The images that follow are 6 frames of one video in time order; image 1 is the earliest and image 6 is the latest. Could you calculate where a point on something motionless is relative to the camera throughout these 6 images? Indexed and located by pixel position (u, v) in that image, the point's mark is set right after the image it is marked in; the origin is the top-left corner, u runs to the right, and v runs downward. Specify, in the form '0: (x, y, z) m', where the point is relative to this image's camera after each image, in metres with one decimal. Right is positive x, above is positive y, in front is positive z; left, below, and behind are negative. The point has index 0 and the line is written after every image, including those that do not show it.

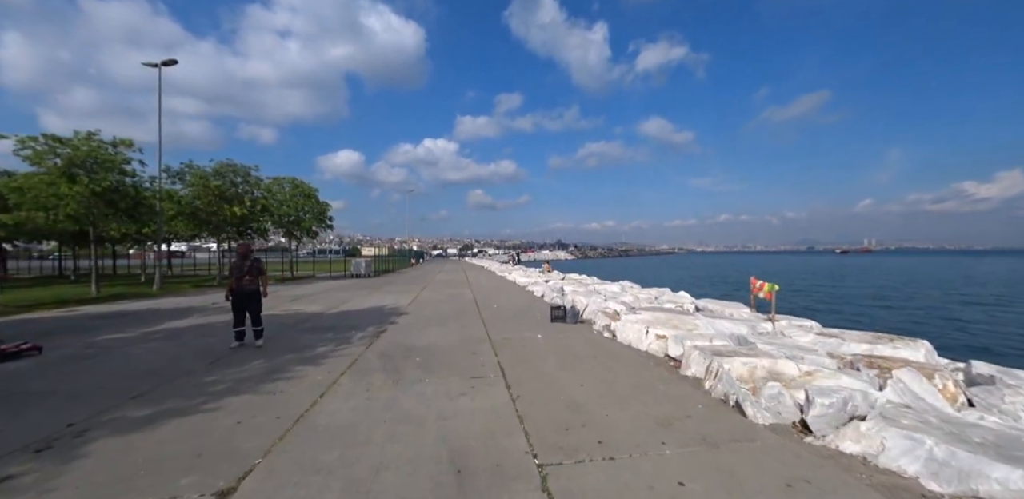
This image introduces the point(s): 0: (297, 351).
0: (-4.1, -1.9, +7.8) m
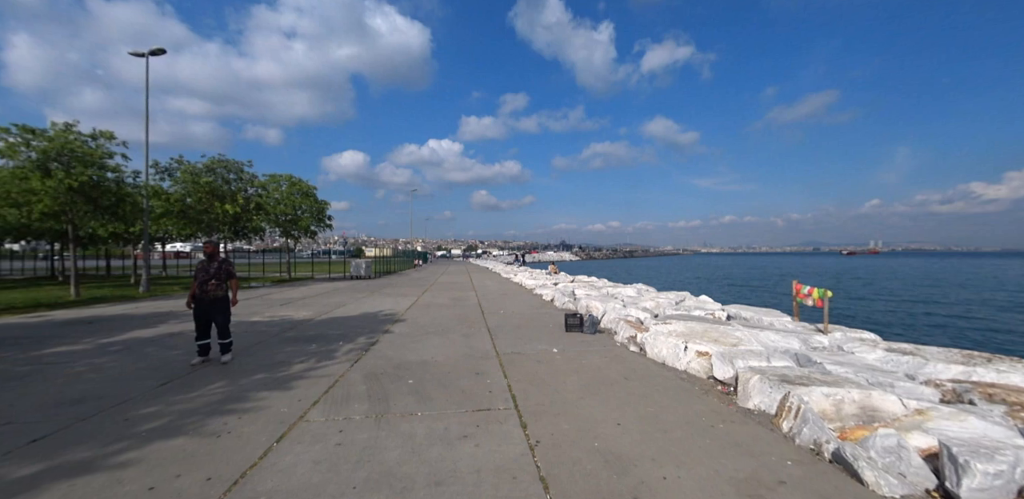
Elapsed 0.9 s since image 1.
0: (-3.9, -1.9, +6.6) m
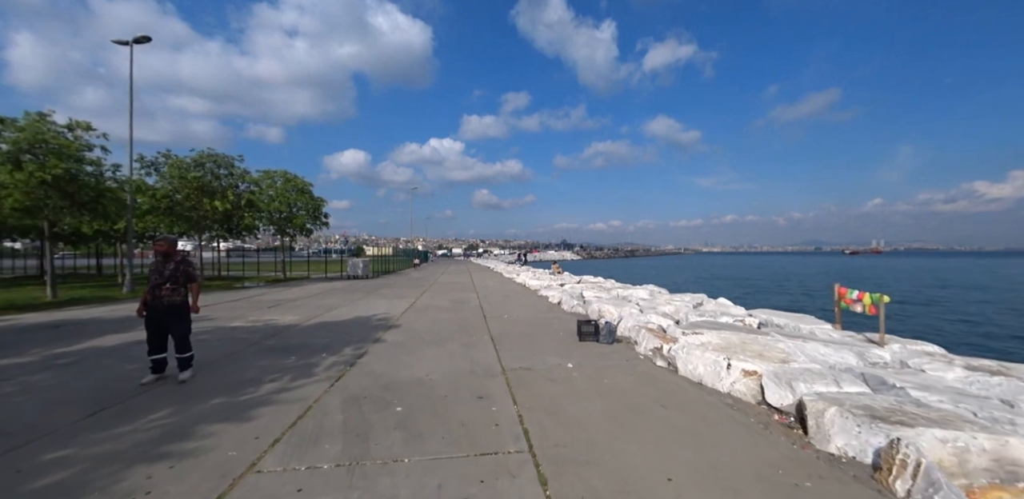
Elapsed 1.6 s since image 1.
0: (-3.7, -1.9, +5.5) m
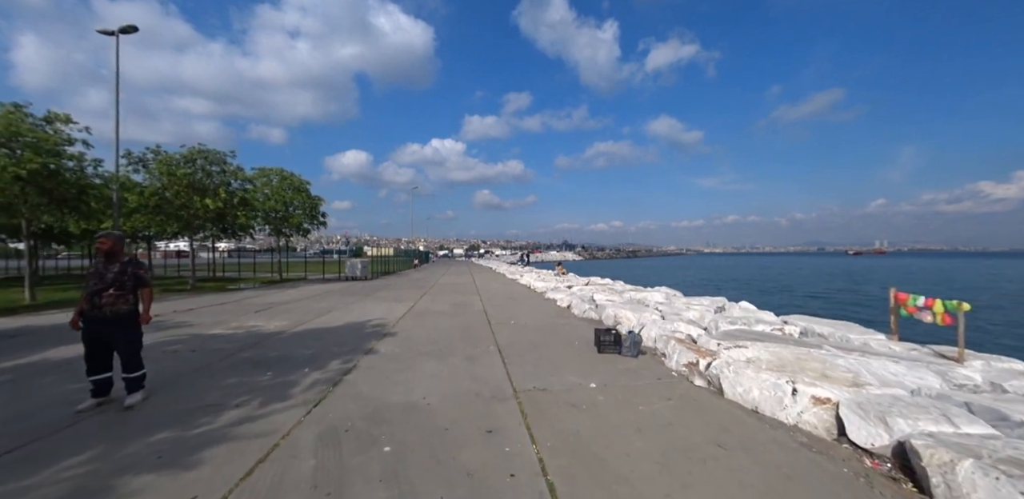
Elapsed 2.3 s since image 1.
0: (-3.6, -1.9, +4.5) m
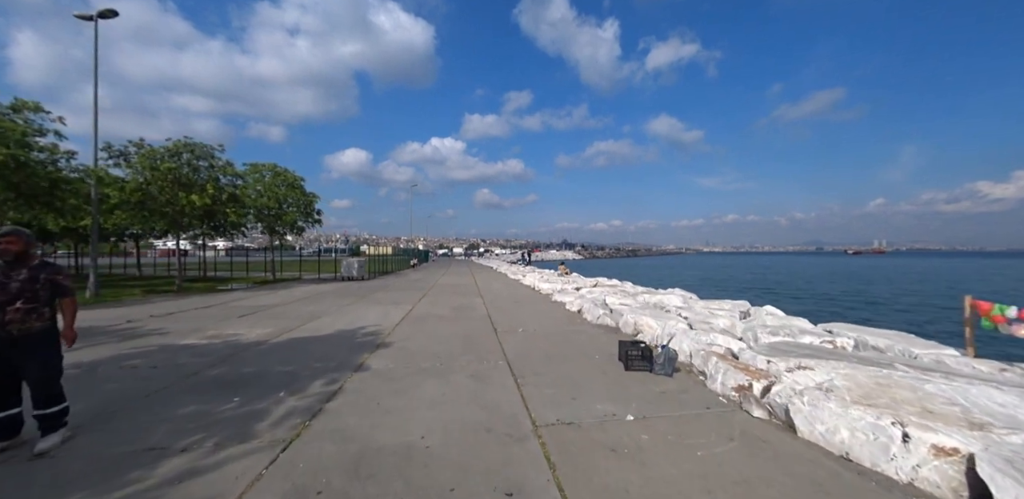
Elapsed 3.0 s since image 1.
0: (-3.4, -1.9, +3.4) m
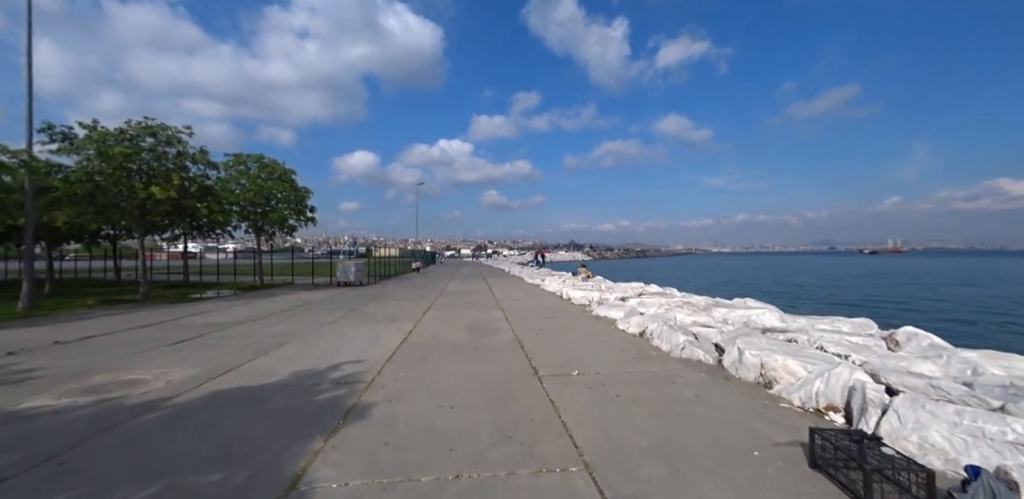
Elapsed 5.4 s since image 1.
0: (-2.7, -1.9, -0.1) m
